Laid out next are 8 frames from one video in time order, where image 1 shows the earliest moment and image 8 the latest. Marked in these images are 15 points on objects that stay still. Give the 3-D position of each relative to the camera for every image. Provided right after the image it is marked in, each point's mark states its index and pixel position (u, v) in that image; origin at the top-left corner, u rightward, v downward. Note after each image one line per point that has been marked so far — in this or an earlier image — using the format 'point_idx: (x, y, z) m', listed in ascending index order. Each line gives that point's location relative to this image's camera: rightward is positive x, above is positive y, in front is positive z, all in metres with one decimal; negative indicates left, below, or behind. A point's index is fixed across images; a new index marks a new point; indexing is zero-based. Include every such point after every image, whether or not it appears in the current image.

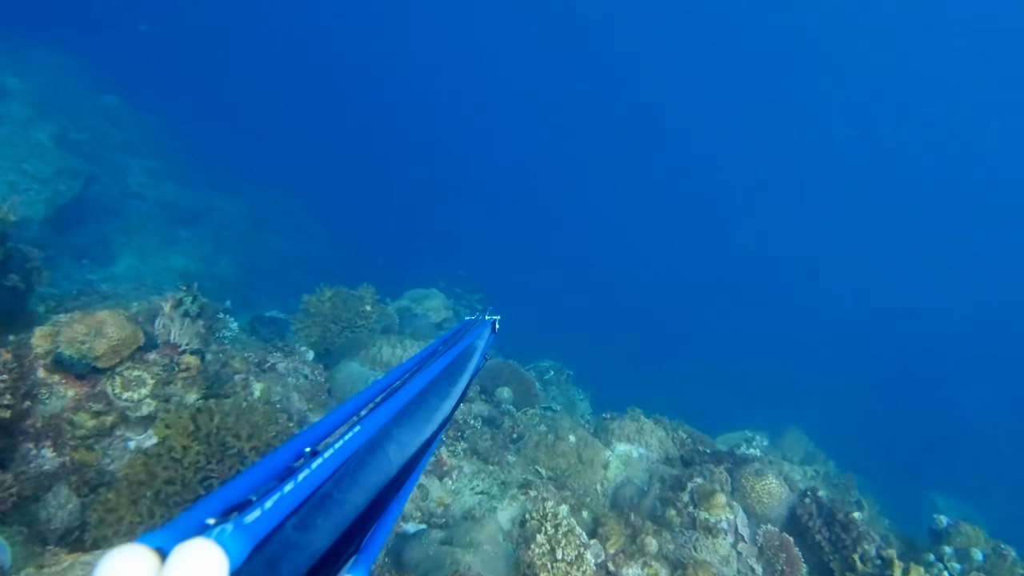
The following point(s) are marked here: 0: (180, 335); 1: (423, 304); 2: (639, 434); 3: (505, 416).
0: (-3.6, -0.5, +6.9) m
1: (-2.2, -0.4, +15.7) m
2: (+1.8, -2.1, +9.0) m
3: (-0.1, -2.0, +10.1) m
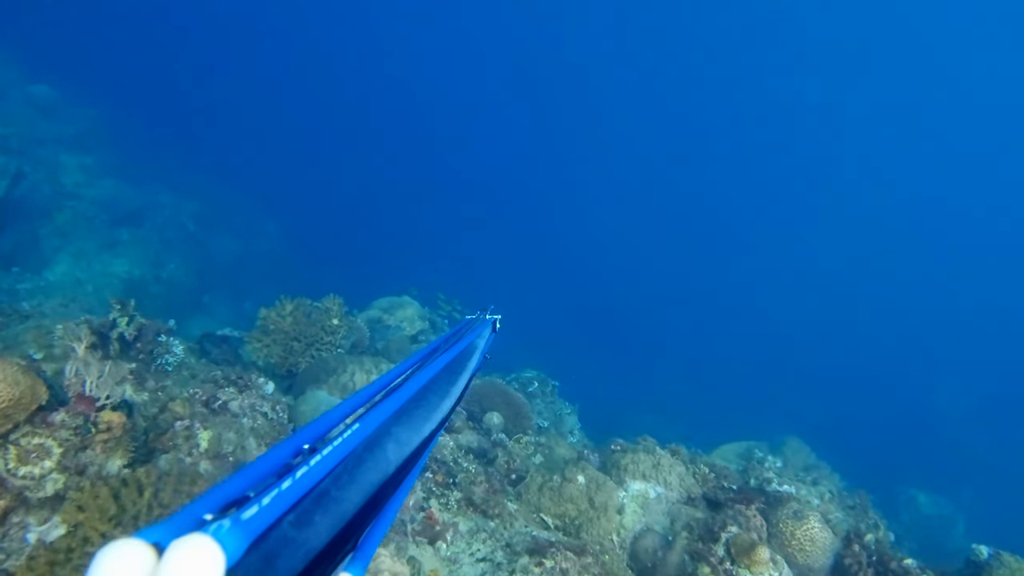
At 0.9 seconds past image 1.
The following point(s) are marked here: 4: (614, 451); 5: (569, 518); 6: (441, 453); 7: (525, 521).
0: (-3.5, -0.8, +5.4) m
1: (-2.6, -0.6, +14.3) m
2: (+1.8, -2.2, +7.8) m
3: (-0.2, -2.2, +8.9) m
4: (+1.4, -2.2, +8.7) m
5: (+0.6, -2.6, +7.2) m
6: (-0.8, -2.0, +7.8) m
7: (+0.1, -2.6, +7.0) m
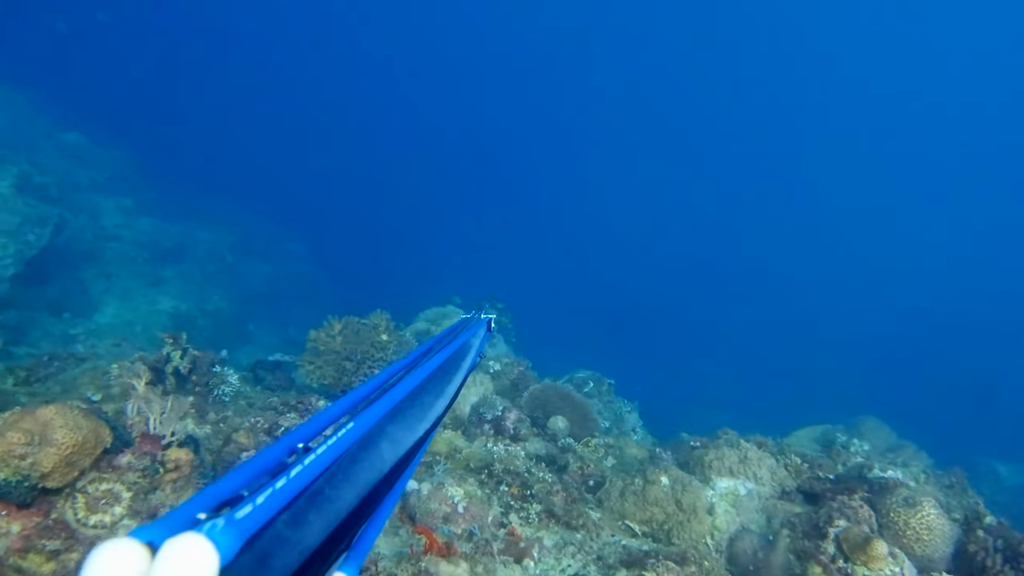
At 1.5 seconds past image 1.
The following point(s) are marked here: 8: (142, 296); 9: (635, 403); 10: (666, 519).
0: (-2.8, -1.1, +5.2) m
1: (-1.5, -0.8, +14.0) m
2: (+2.7, -2.0, +7.3) m
3: (+0.7, -2.2, +8.5) m
4: (+2.4, -2.0, +8.2) m
5: (+1.5, -2.5, +6.7) m
6: (0.0, -2.0, +7.4) m
7: (+1.0, -2.5, +6.5) m
8: (-11.0, -0.3, +19.0) m
9: (+2.9, -2.7, +15.1) m
10: (+1.6, -2.4, +6.7) m
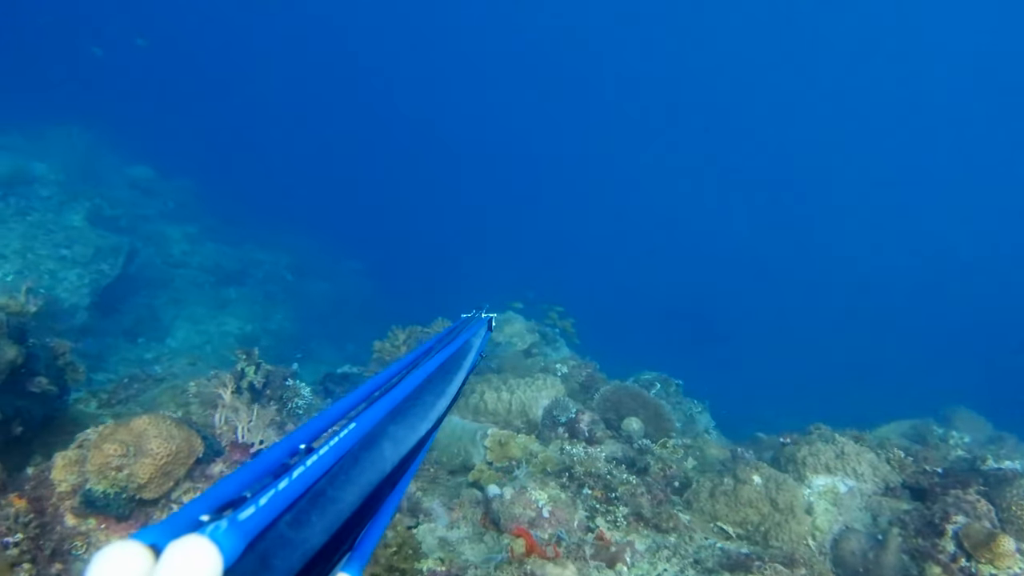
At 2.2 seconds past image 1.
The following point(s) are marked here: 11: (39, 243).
0: (-2.1, -1.2, +5.2) m
1: (-0.2, -0.9, +13.9) m
2: (+3.6, -1.9, +6.9) m
3: (+1.7, -2.1, +8.2) m
4: (+3.3, -1.9, +7.7) m
5: (+2.4, -2.4, +6.4) m
6: (+0.9, -2.0, +7.1) m
7: (+1.9, -2.4, +6.2) m
8: (-9.3, -0.9, +19.5) m
9: (+4.4, -2.6, +14.6) m
10: (+2.5, -2.3, +6.3) m
11: (-12.8, +1.2, +17.3) m
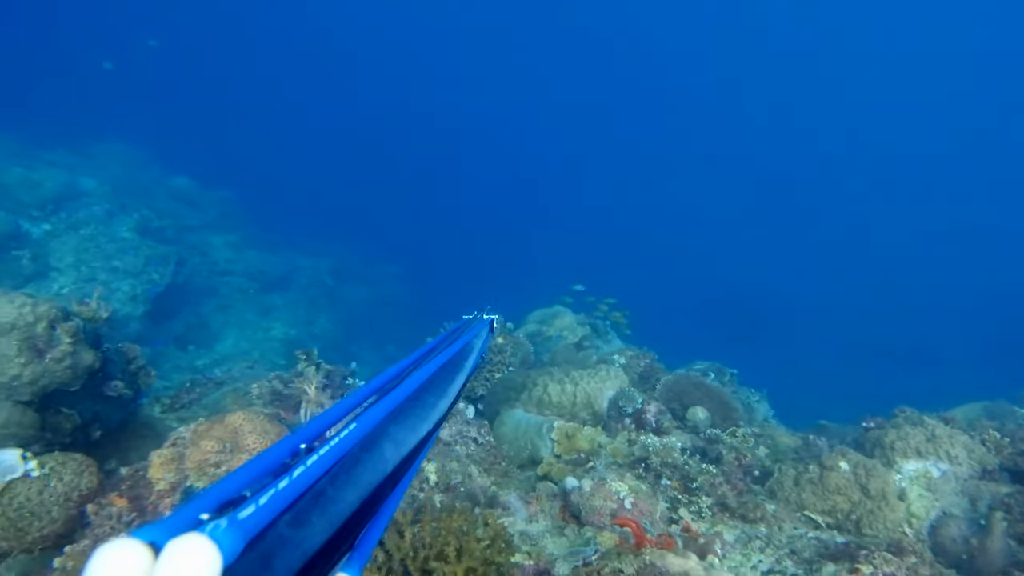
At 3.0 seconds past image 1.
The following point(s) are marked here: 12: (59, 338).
0: (-1.5, -1.1, +5.1) m
1: (+0.9, -0.8, +13.8) m
2: (+4.3, -1.6, +6.6) m
3: (+2.6, -1.9, +7.9) m
4: (+4.1, -1.6, +7.4) m
5: (+3.2, -2.1, +6.1) m
6: (+1.7, -1.8, +6.9) m
7: (+2.6, -2.2, +6.0) m
8: (-8.0, -1.1, +19.8) m
9: (+5.6, -2.3, +14.2) m
10: (+3.2, -2.1, +6.1) m
11: (-11.7, +0.9, +17.7) m
12: (-4.2, -0.5, +5.9) m
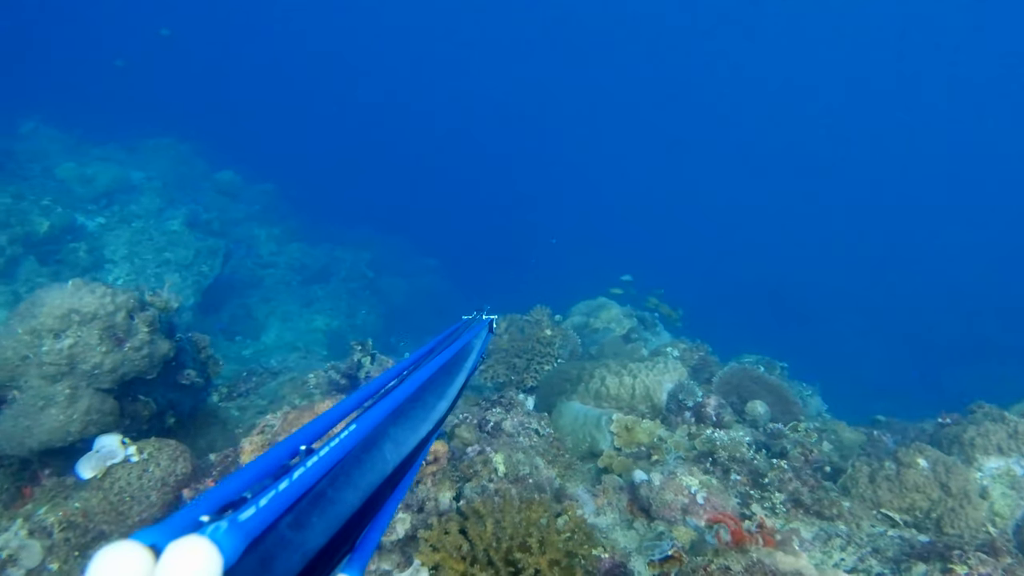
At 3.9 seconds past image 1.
0: (-0.9, -1.1, +5.2) m
1: (+1.9, -0.6, +13.6) m
2: (+5.0, -1.5, +6.3) m
3: (+3.3, -1.8, +7.8) m
4: (+4.8, -1.6, +7.2) m
5: (+3.8, -2.1, +5.9) m
6: (+2.4, -1.7, +6.8) m
7: (+3.2, -2.1, +5.8) m
8: (-6.7, -0.9, +20.1) m
9: (+6.6, -2.1, +13.9) m
10: (+3.9, -2.0, +5.9) m
11: (-10.5, +1.2, +18.2) m
12: (-3.5, -0.4, +6.0) m
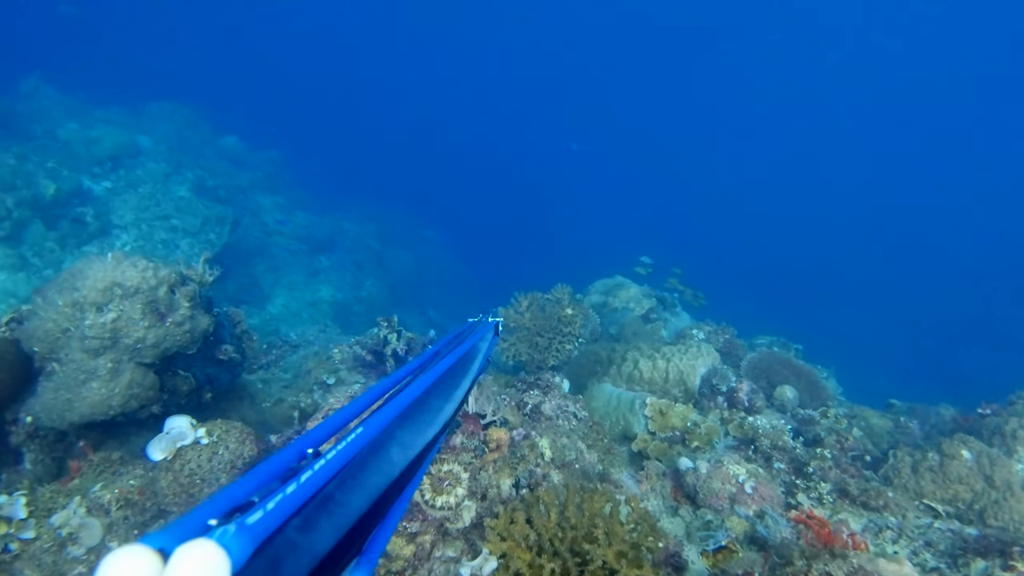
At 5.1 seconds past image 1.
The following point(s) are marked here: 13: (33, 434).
0: (-0.4, -0.9, +5.1) m
1: (+2.3, -0.2, +13.6) m
2: (+5.4, -1.5, +6.3) m
3: (+3.7, -1.7, +7.8) m
4: (+5.2, -1.5, +7.2) m
5: (+4.2, -2.0, +5.9) m
6: (+2.8, -1.6, +6.8) m
7: (+3.7, -2.0, +5.8) m
8: (-6.3, +0.1, +20.0) m
9: (+6.9, -1.8, +13.9) m
10: (+4.3, -1.9, +5.9) m
11: (-10.1, +2.1, +17.9) m
12: (-3.1, -0.1, +5.9) m
13: (-4.1, -1.3, +5.5) m
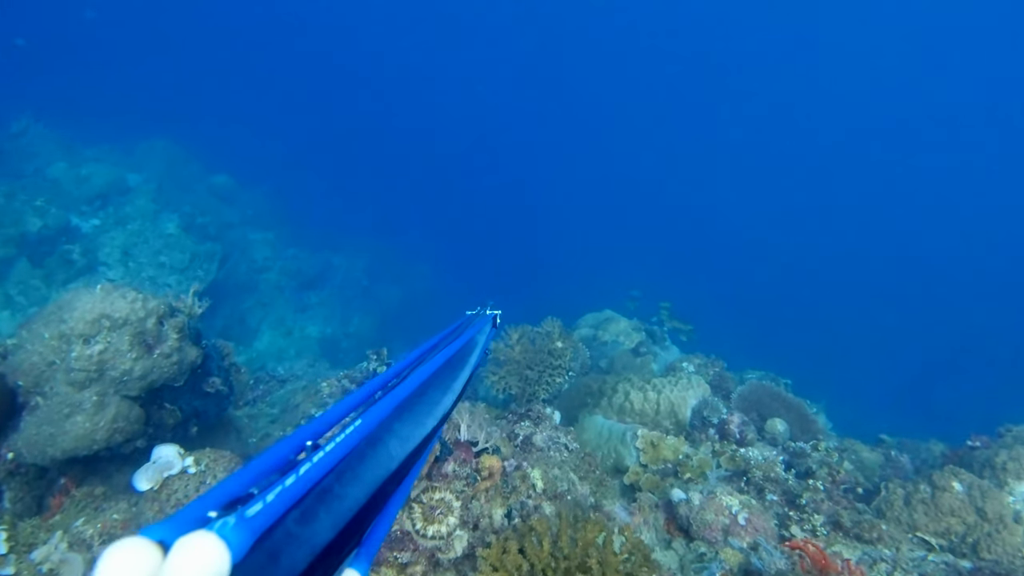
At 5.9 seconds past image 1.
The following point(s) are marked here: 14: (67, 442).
0: (-0.5, -1.1, +5.0) m
1: (+2.1, -0.9, +13.6) m
2: (+5.3, -1.8, +6.3) m
3: (+3.6, -2.0, +7.7) m
4: (+5.1, -1.8, +7.2) m
5: (+4.1, -2.3, +5.9) m
6: (+2.7, -1.9, +6.8) m
7: (+3.6, -2.3, +5.8) m
8: (-6.7, -1.0, +19.8) m
9: (+6.7, -2.5, +14.0) m
10: (+4.2, -2.2, +5.9) m
11: (-10.4, +1.1, +17.8) m
12: (-3.2, -0.4, +5.8) m
13: (-4.2, -1.5, +5.4) m
14: (-3.7, -1.3, +5.2) m
